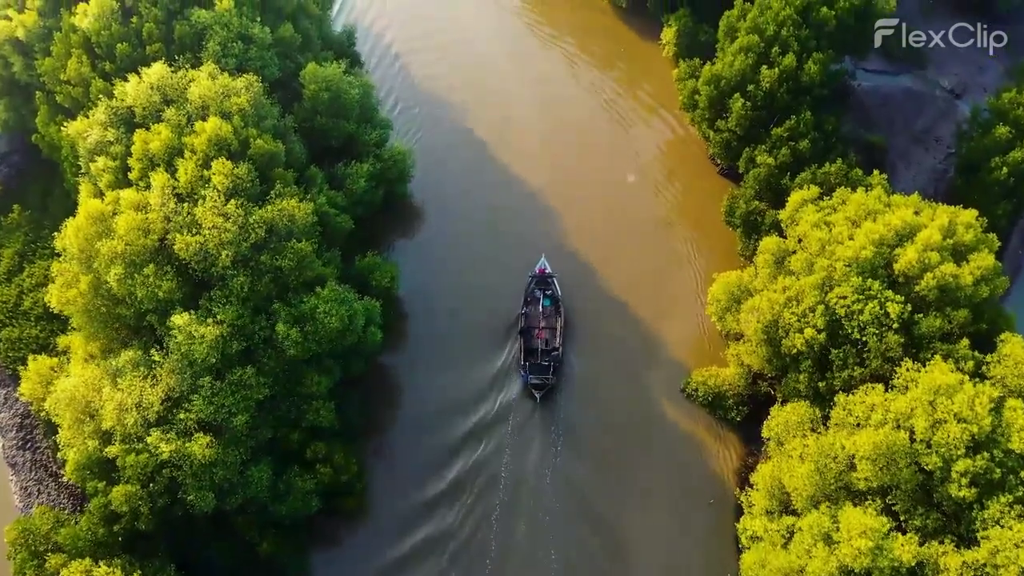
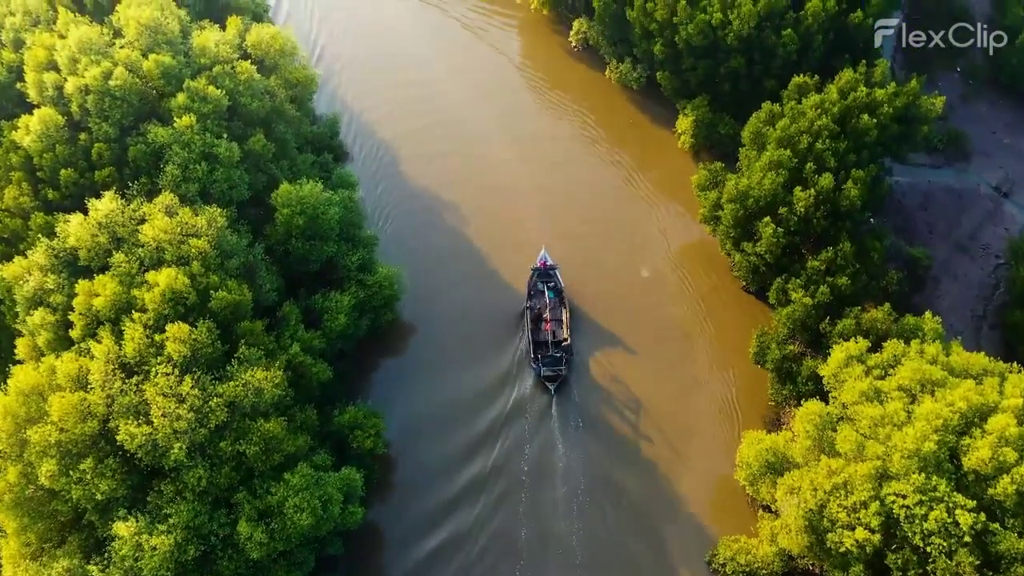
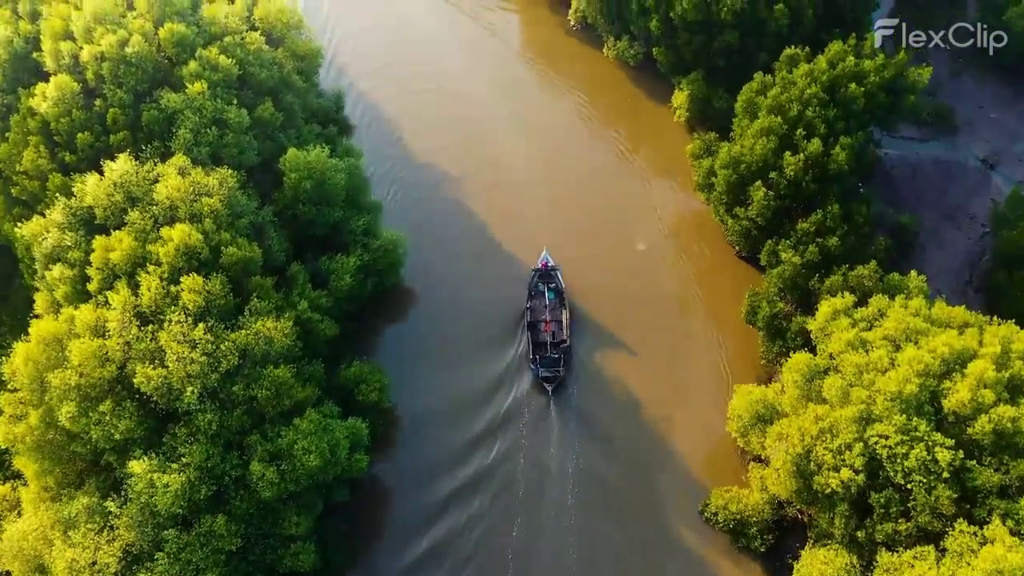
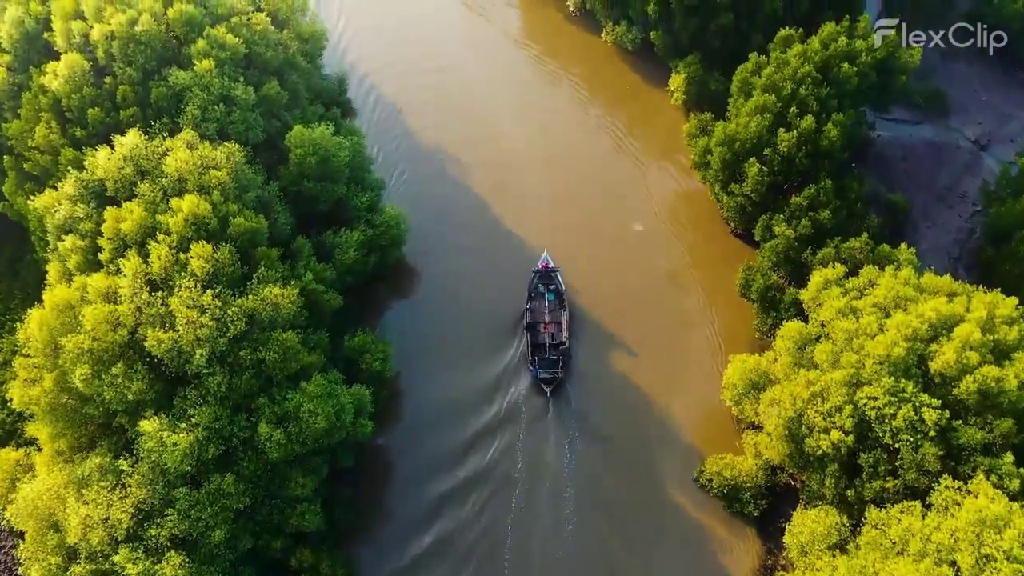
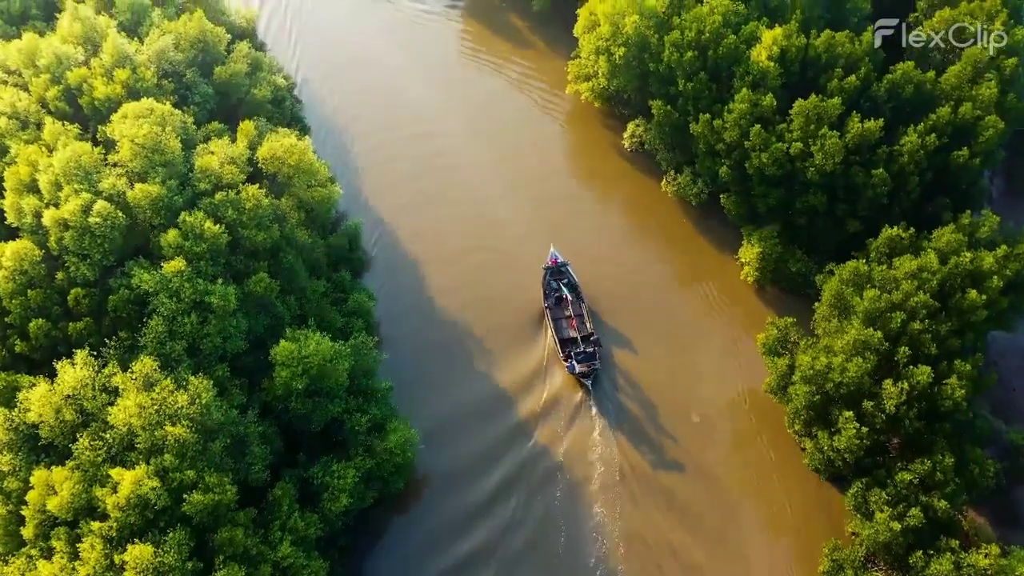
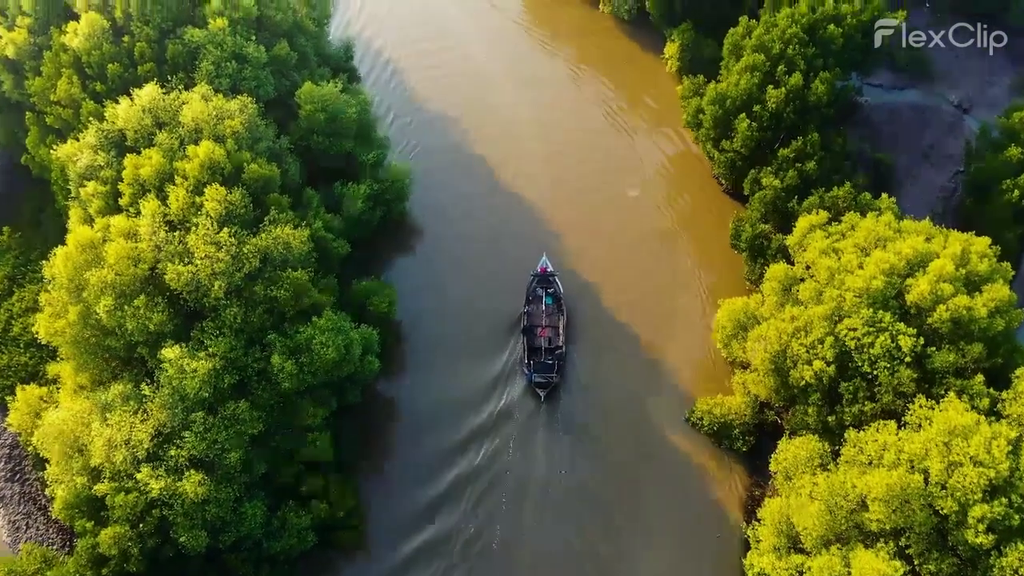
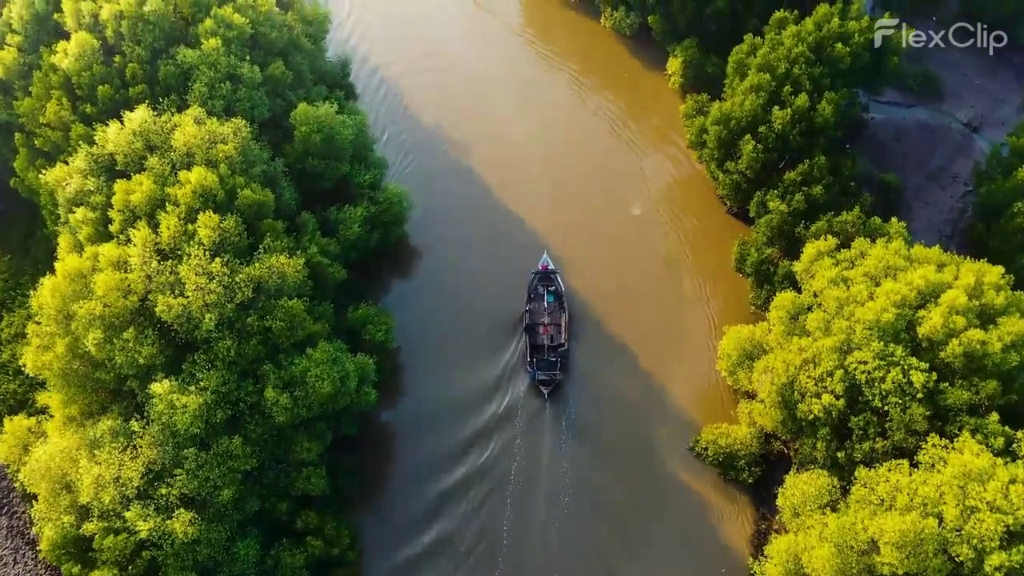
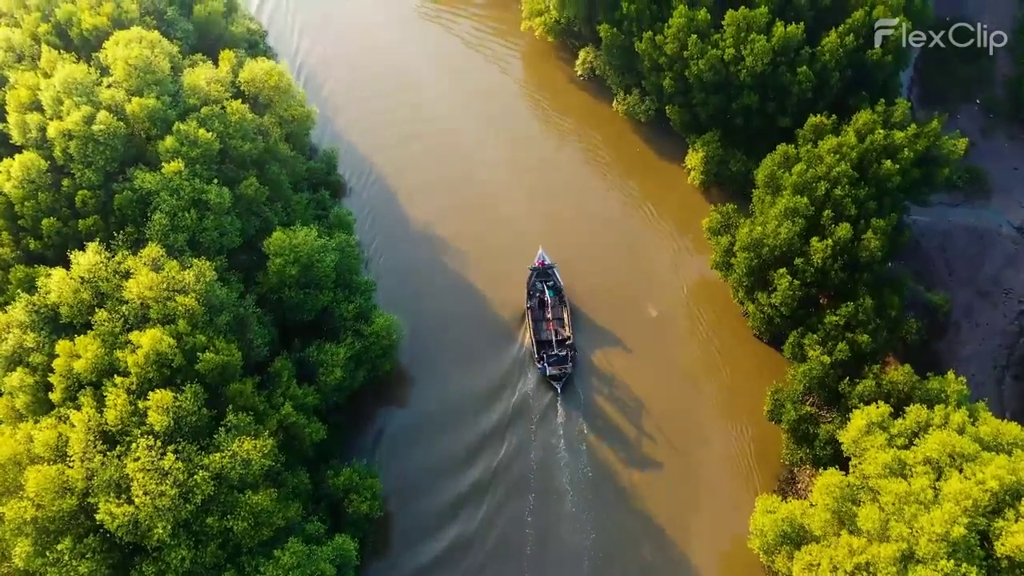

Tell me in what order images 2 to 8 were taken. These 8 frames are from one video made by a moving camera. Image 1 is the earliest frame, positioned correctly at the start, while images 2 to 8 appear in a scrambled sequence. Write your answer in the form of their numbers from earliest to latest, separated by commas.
6, 7, 4, 3, 2, 8, 5
